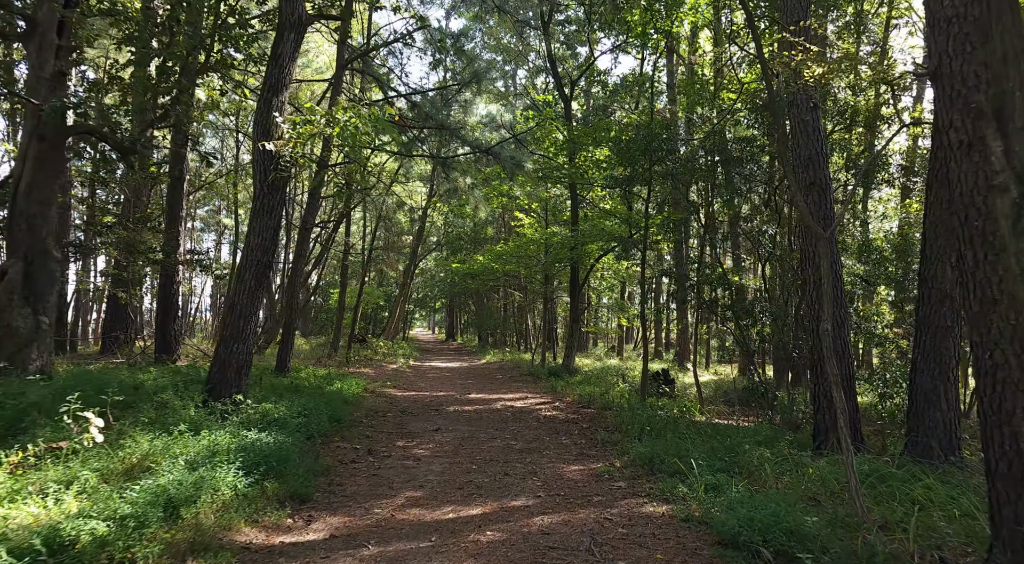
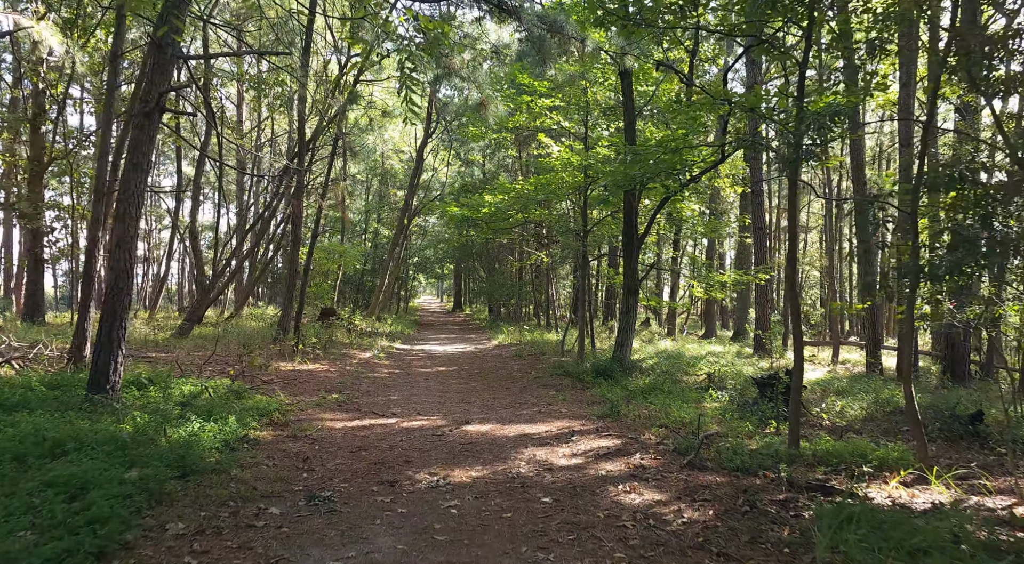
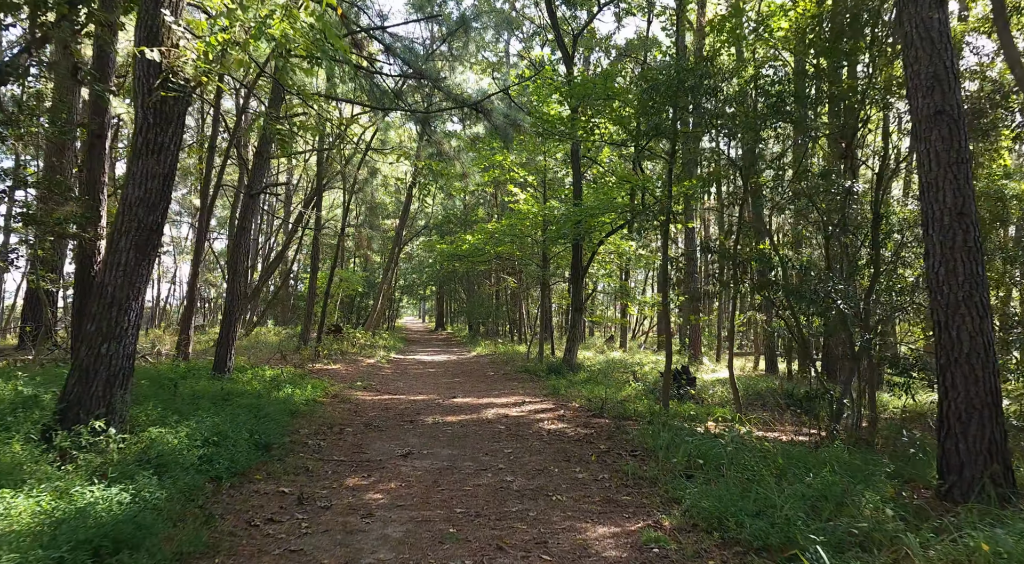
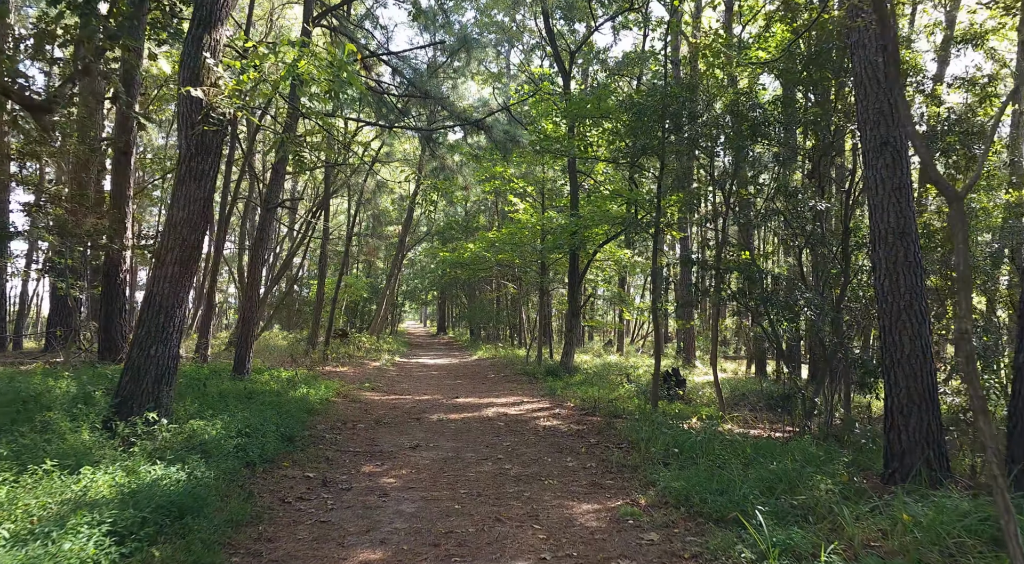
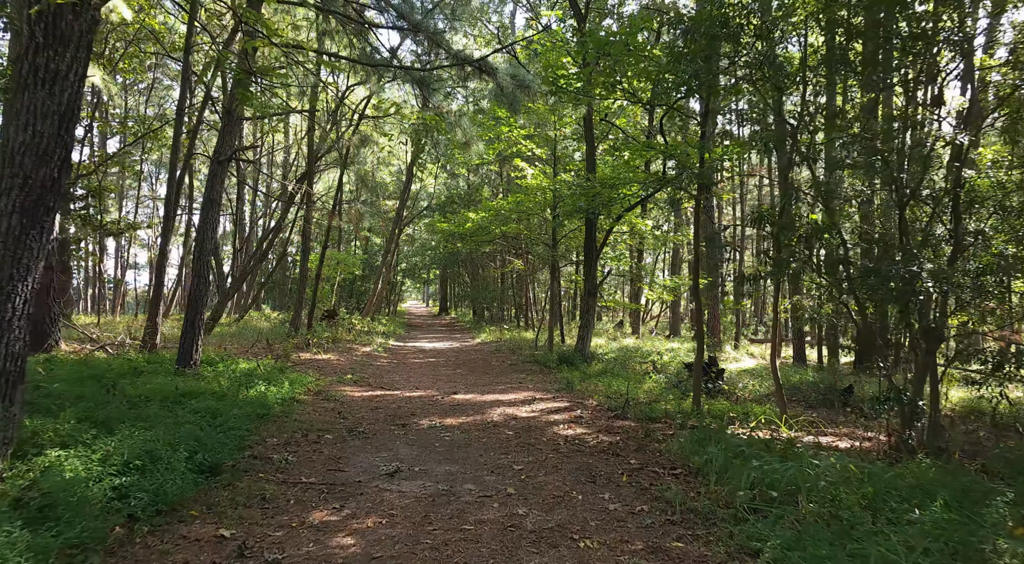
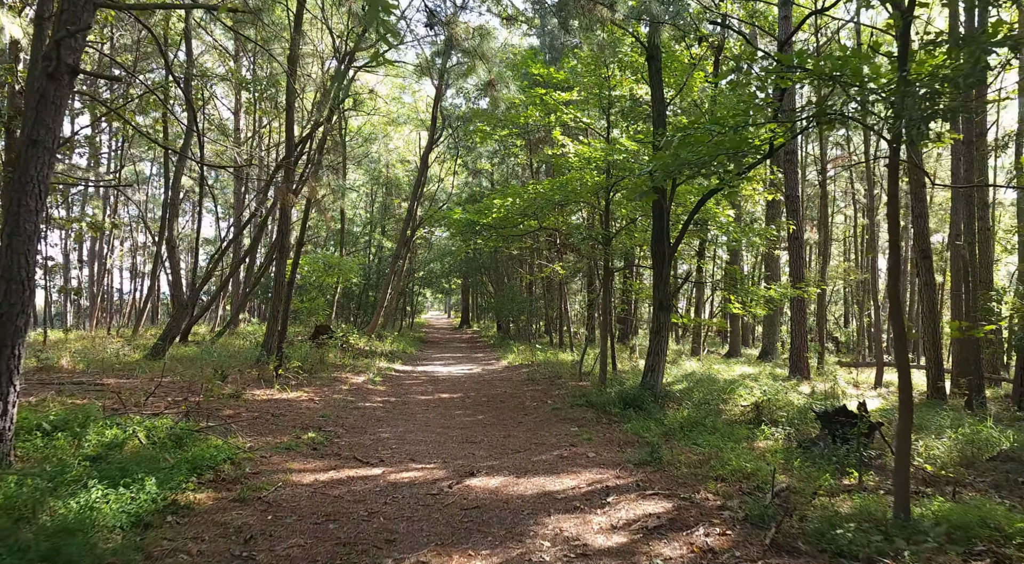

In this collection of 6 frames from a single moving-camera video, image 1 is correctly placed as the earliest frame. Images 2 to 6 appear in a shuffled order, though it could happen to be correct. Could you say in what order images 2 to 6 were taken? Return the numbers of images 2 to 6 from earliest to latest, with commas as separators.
4, 3, 5, 2, 6
